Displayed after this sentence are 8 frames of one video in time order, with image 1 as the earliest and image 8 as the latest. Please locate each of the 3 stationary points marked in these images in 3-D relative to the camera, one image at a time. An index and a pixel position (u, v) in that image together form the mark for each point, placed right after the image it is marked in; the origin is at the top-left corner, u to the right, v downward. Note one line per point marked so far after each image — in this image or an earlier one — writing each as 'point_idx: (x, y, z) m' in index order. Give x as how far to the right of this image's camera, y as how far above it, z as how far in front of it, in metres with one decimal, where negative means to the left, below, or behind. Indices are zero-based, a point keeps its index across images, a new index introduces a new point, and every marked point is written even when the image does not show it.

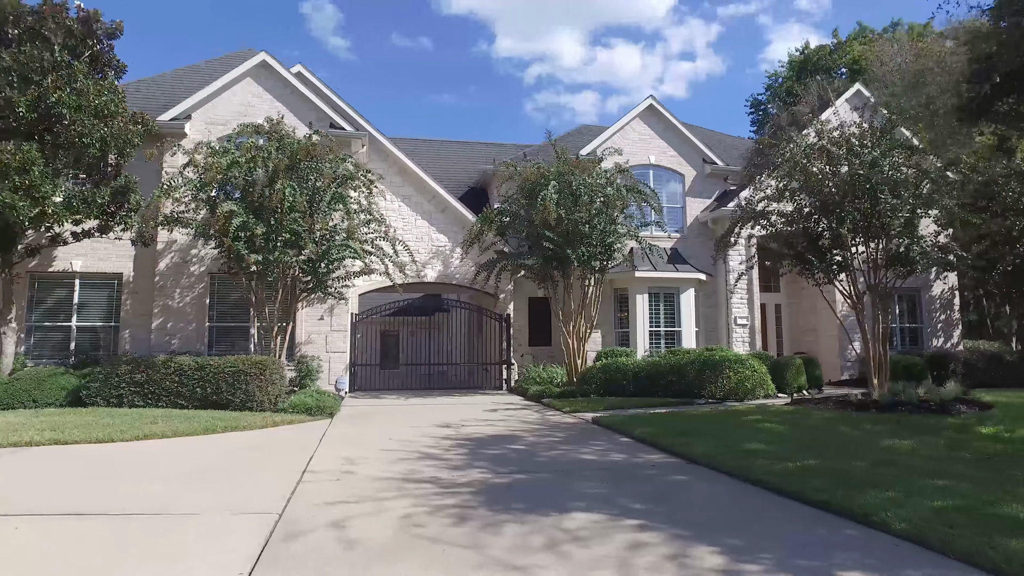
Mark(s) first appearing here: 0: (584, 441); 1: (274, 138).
0: (+0.9, -2.0, +8.2) m
1: (-4.6, +2.9, +12.6) m
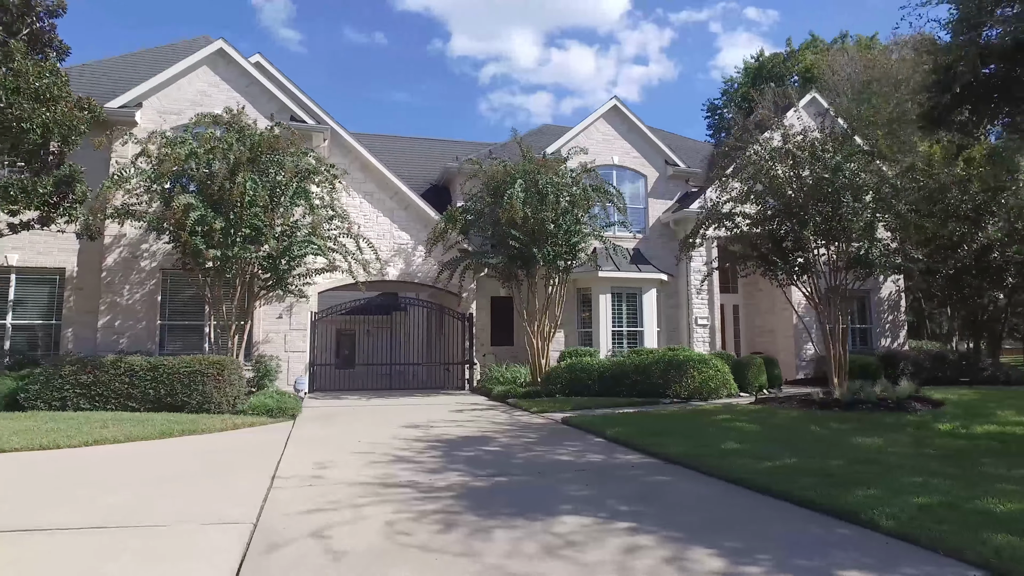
0: (+0.6, -1.9, +8.2) m
1: (-5.2, +3.0, +12.1) m
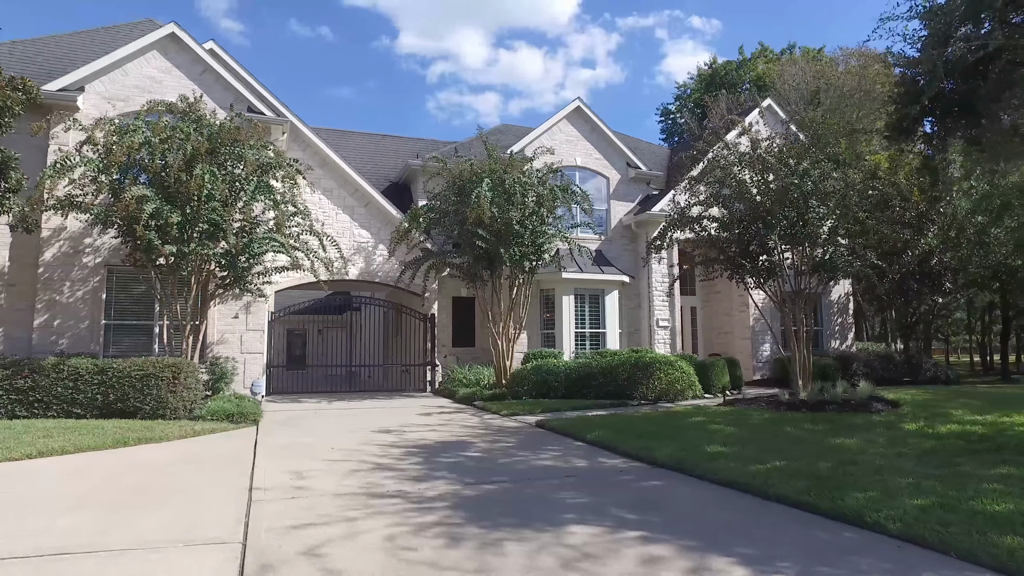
0: (+0.3, -2.0, +8.0) m
1: (-5.7, +3.0, +11.5) m
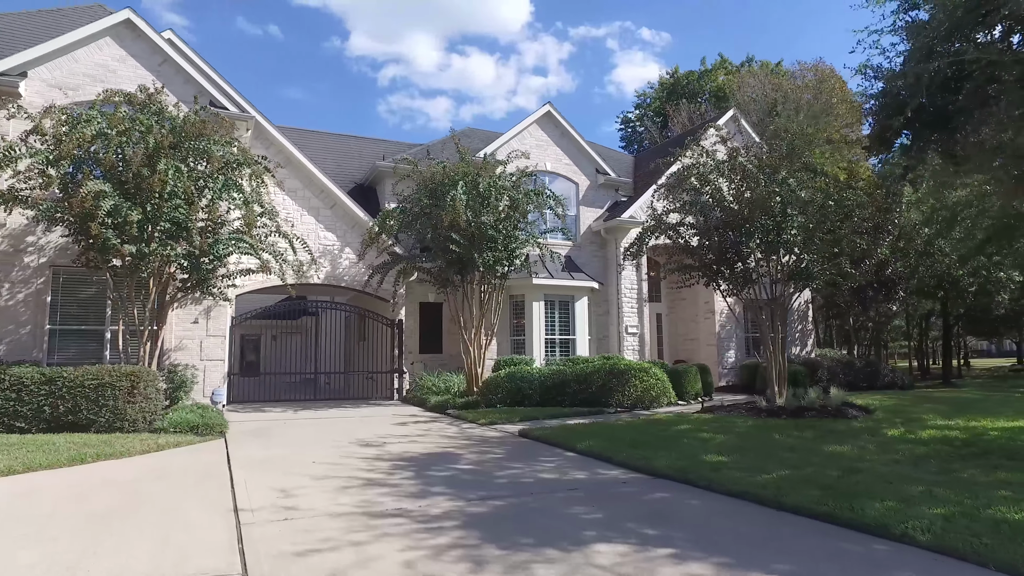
0: (+0.2, -2.0, +7.8) m
1: (-6.0, +2.9, +10.8) m
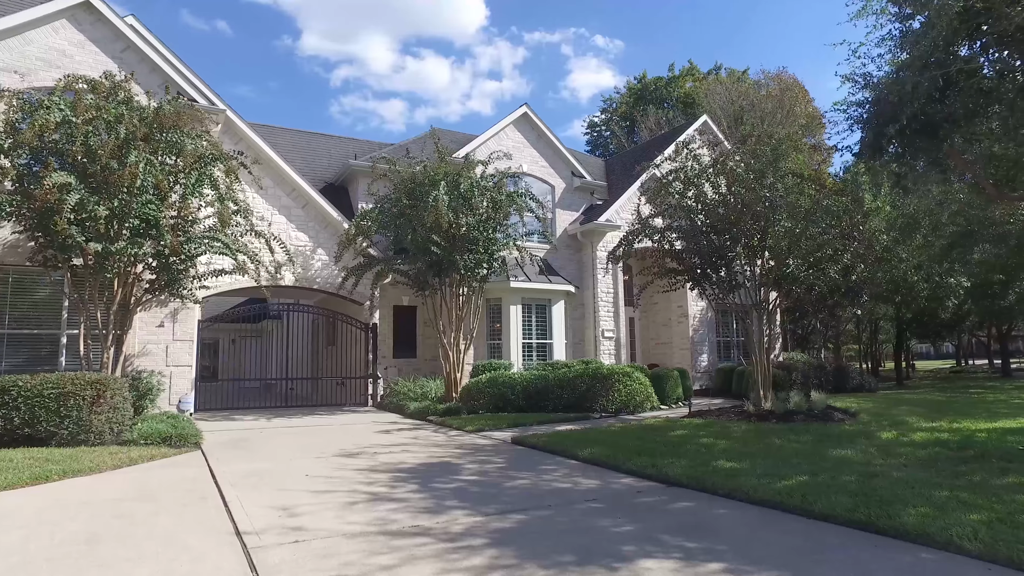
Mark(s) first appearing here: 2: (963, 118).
0: (+0.3, -2.1, +7.5) m
1: (-6.1, +2.9, +10.1) m
2: (+6.4, +2.4, +9.2) m
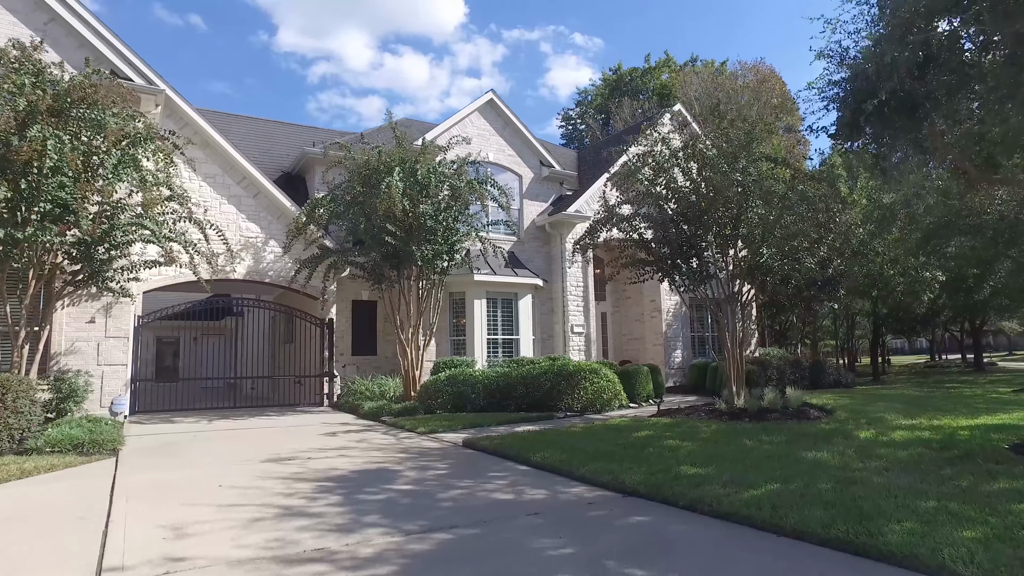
0: (-0.3, -1.9, +6.7) m
1: (-6.8, +3.0, +9.2) m
2: (+5.7, +2.6, +8.6) m
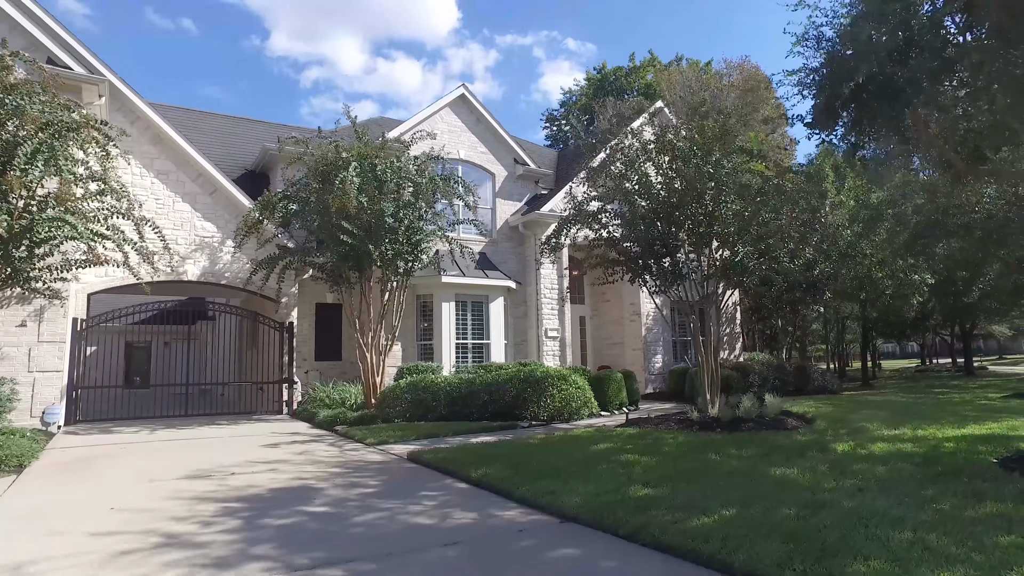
0: (-0.9, -1.9, +6.0) m
1: (-7.5, +3.0, +8.4) m
2: (+5.1, +2.6, +7.9) m
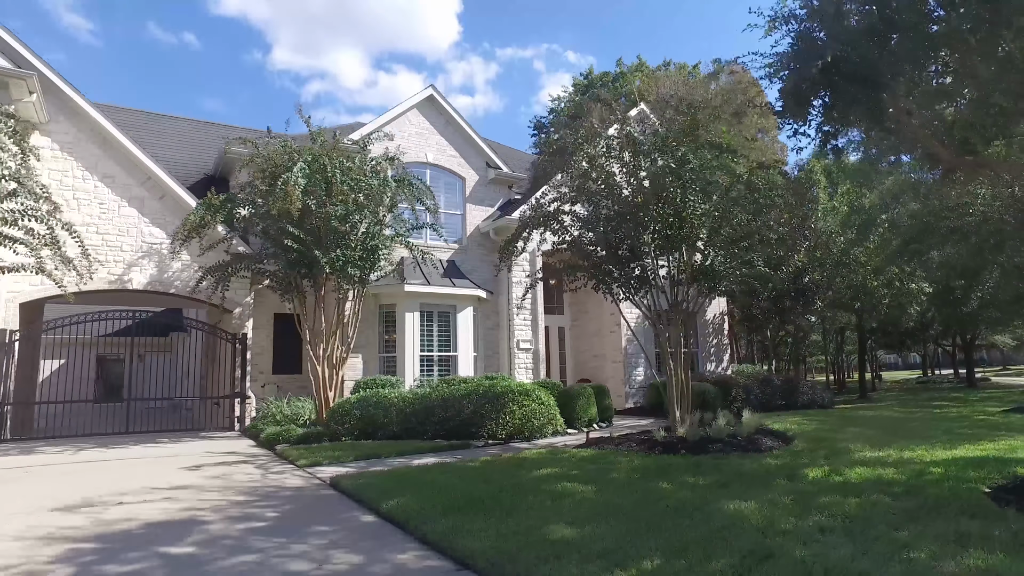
0: (-1.7, -2.0, +5.2) m
1: (-8.2, +2.9, +7.7) m
2: (+4.3, +2.5, +7.1) m
